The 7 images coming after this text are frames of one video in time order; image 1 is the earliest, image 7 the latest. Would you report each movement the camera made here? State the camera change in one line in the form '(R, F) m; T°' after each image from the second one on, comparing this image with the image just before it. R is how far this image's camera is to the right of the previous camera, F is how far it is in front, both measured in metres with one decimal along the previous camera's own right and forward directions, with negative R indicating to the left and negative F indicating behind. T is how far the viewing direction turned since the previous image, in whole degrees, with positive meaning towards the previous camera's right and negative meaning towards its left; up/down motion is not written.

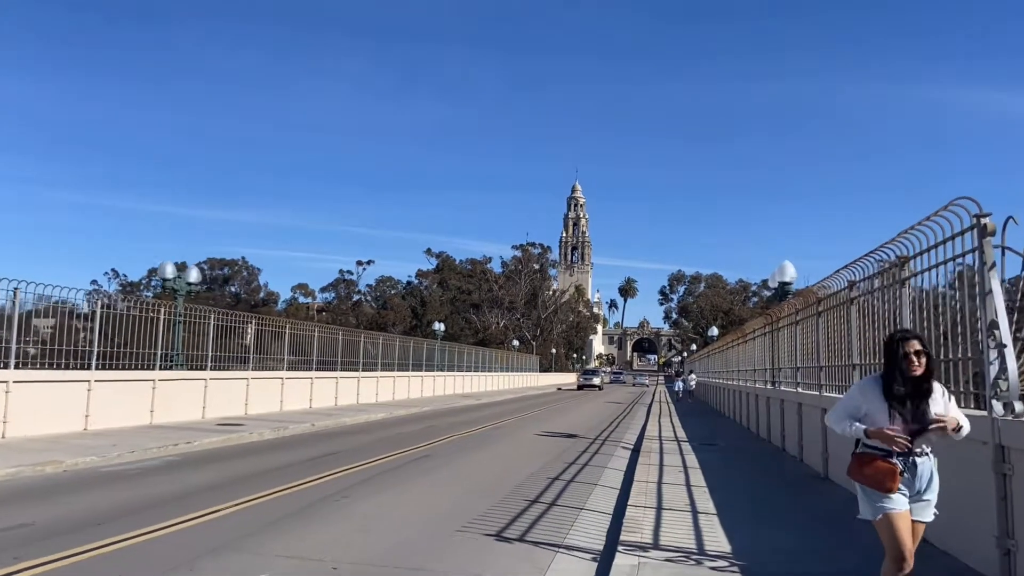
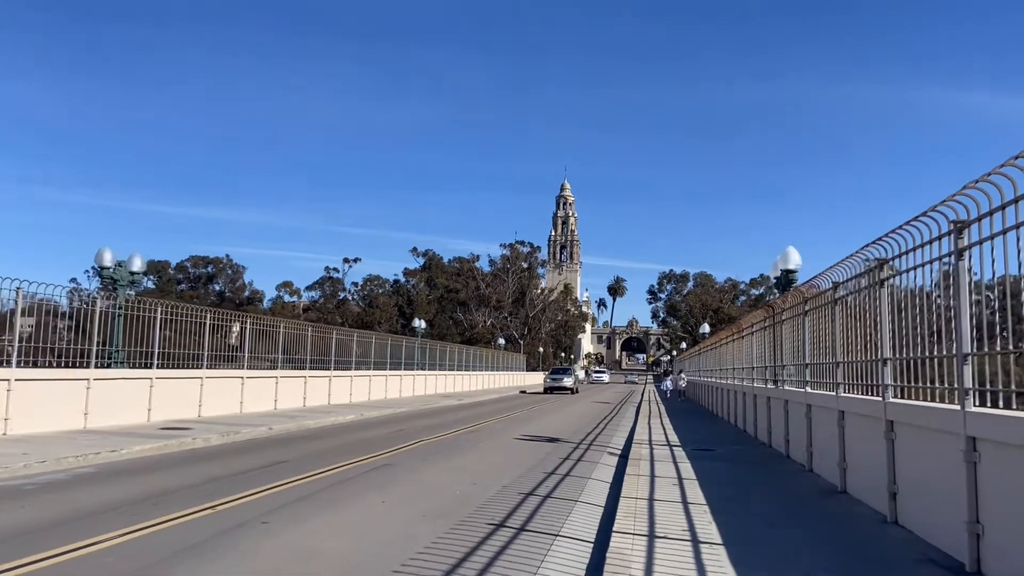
(+0.1, +0.8) m; +1°
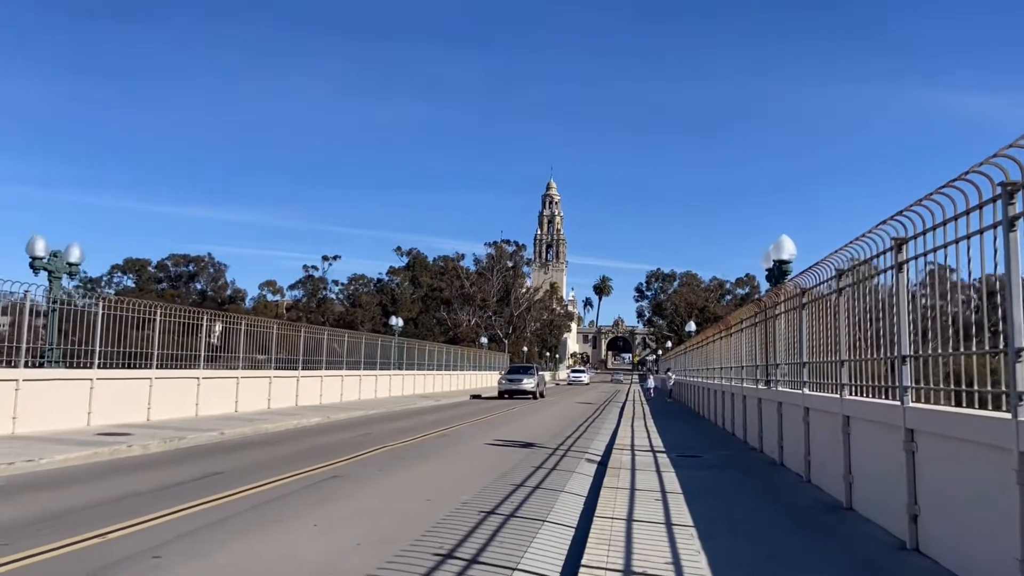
(+0.1, +0.6) m; +1°
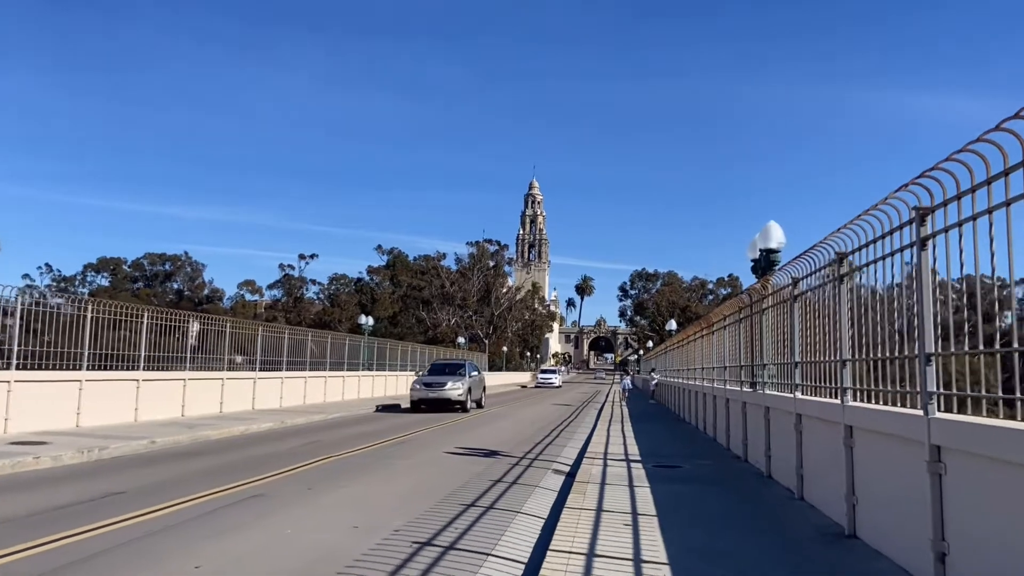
(+0.2, +0.7) m; +1°
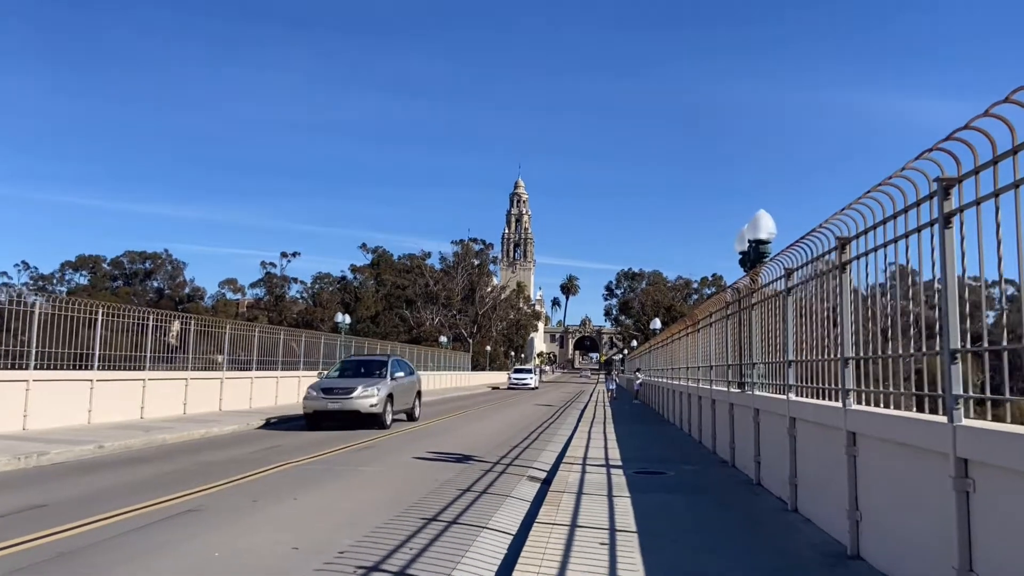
(+0.1, +0.4) m; +1°
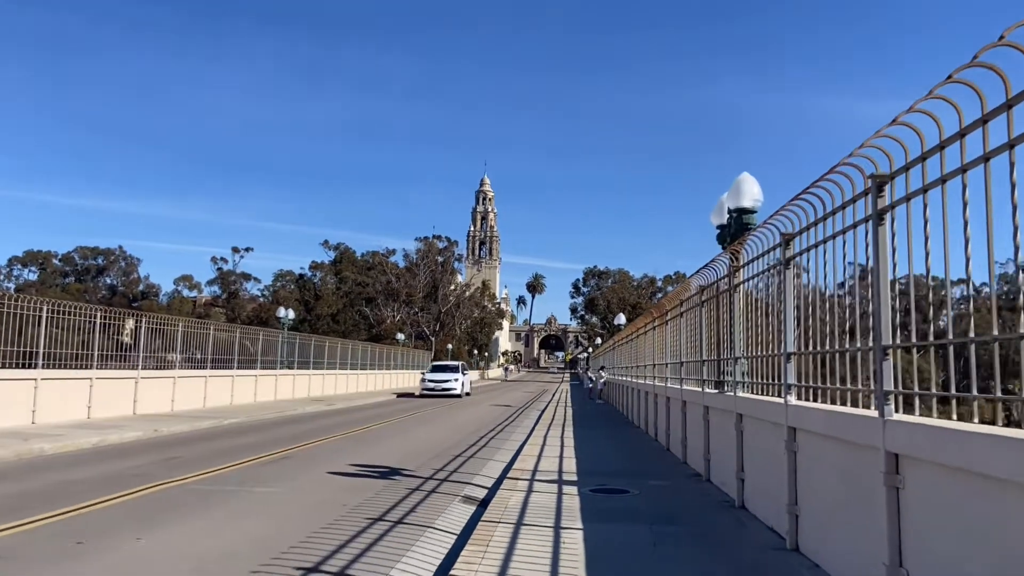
(+0.2, +1.0) m; +2°
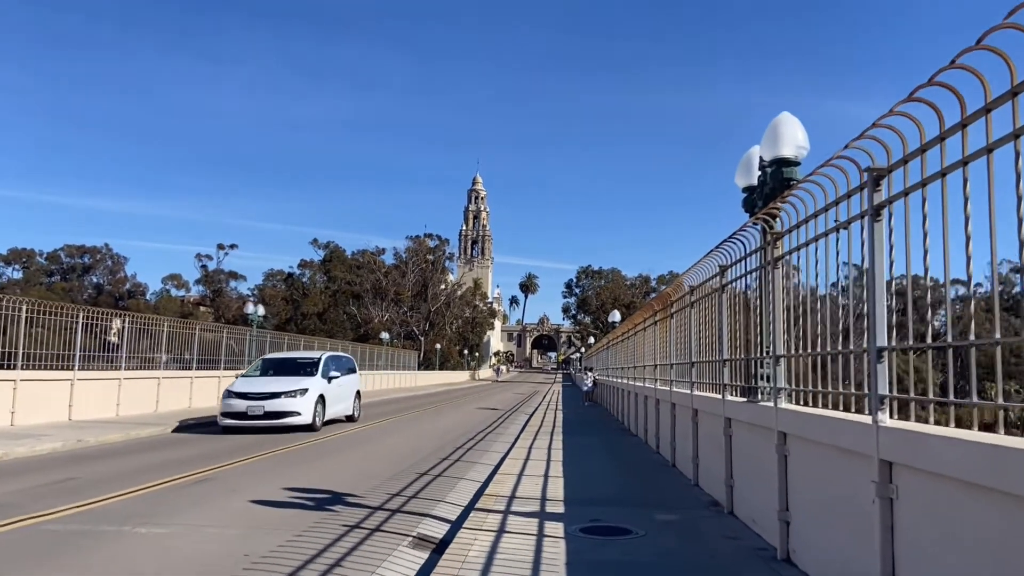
(+0.1, +1.1) m; +1°
